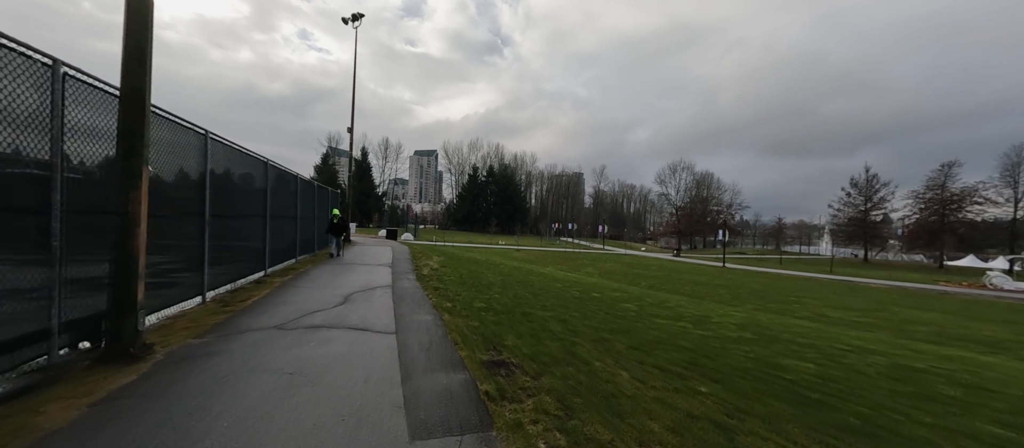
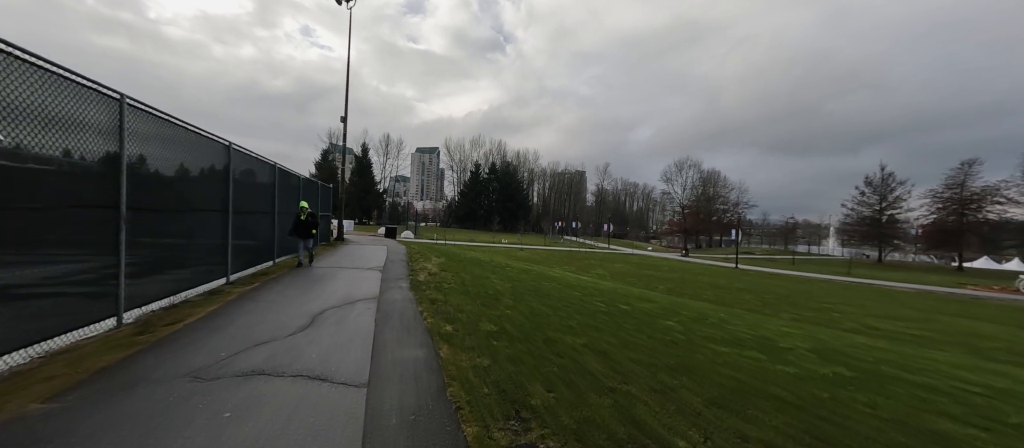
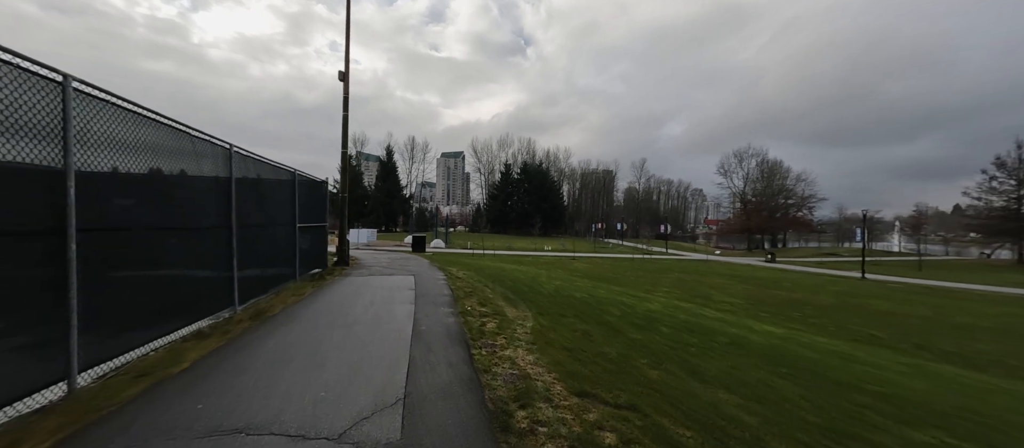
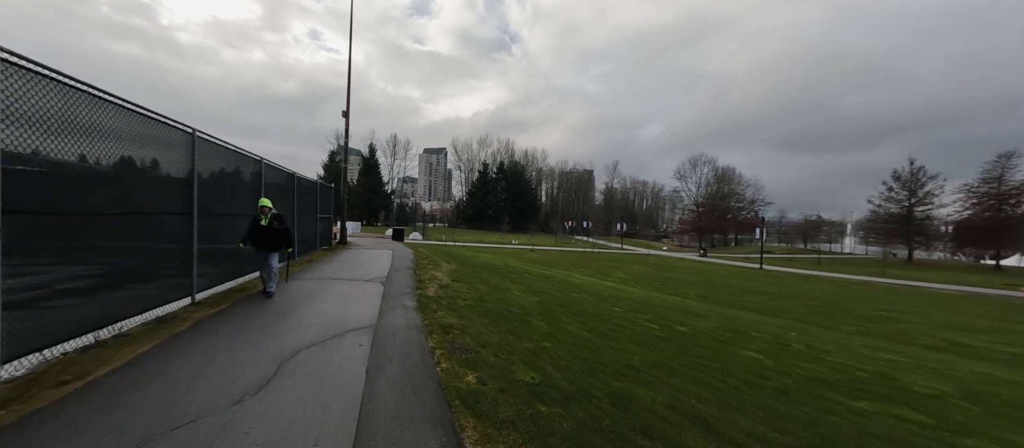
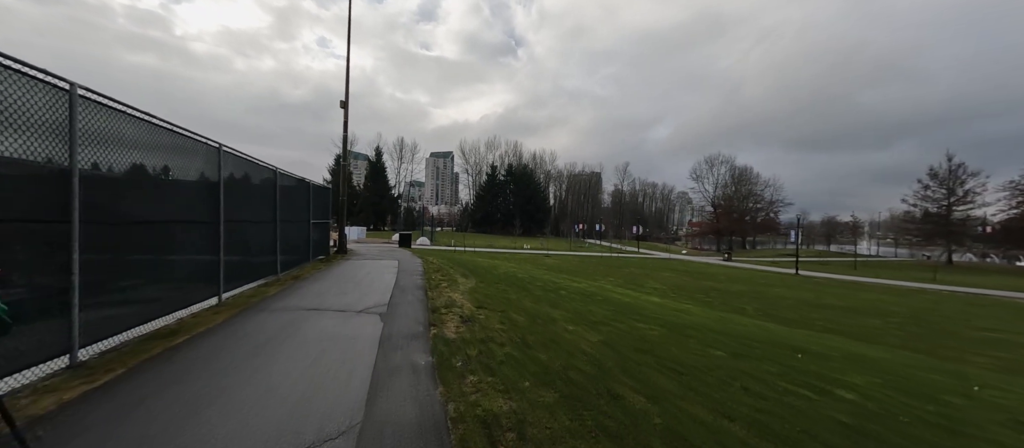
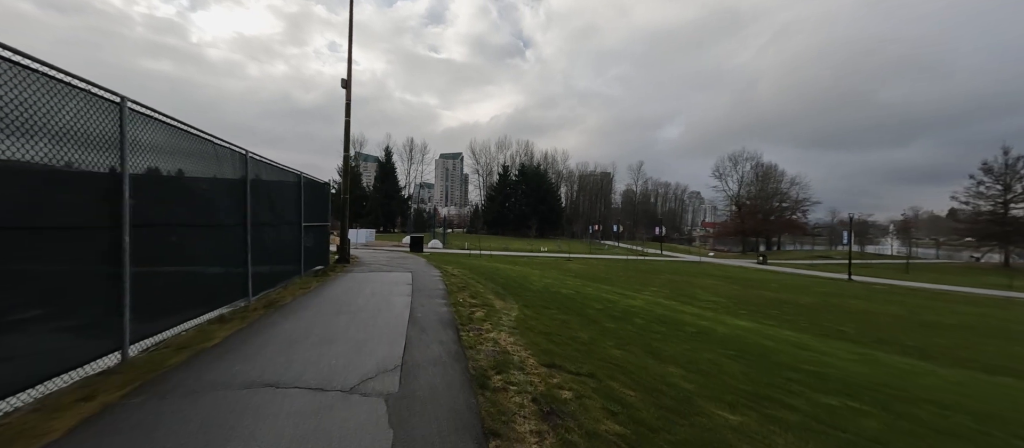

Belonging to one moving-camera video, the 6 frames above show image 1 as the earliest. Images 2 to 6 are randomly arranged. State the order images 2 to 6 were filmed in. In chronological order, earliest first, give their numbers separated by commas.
2, 4, 5, 6, 3
